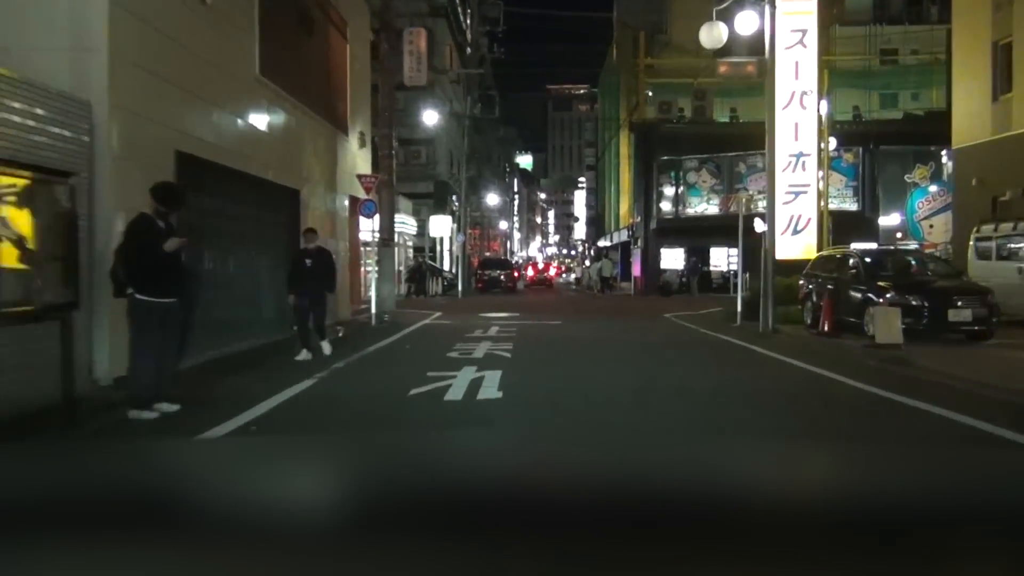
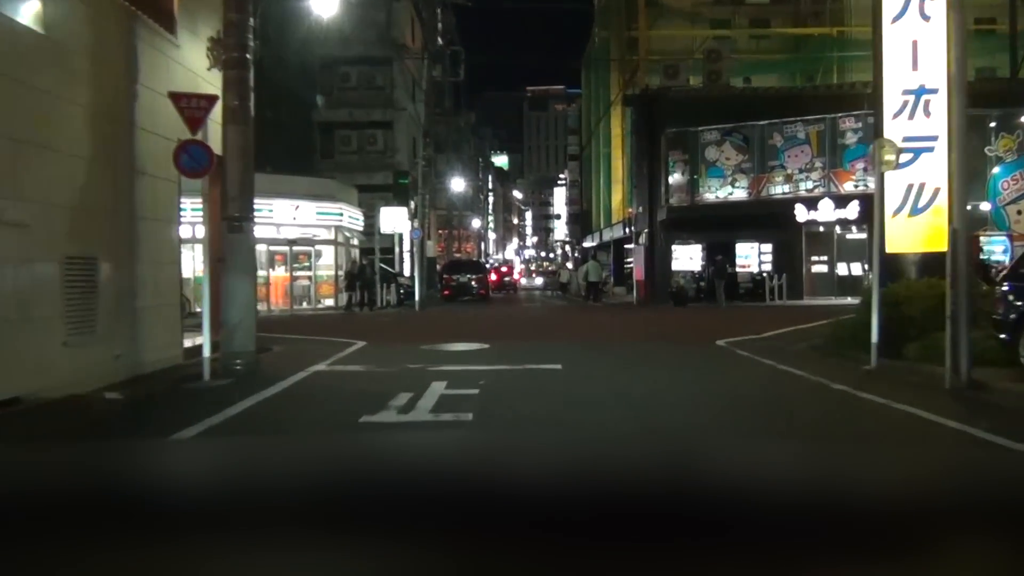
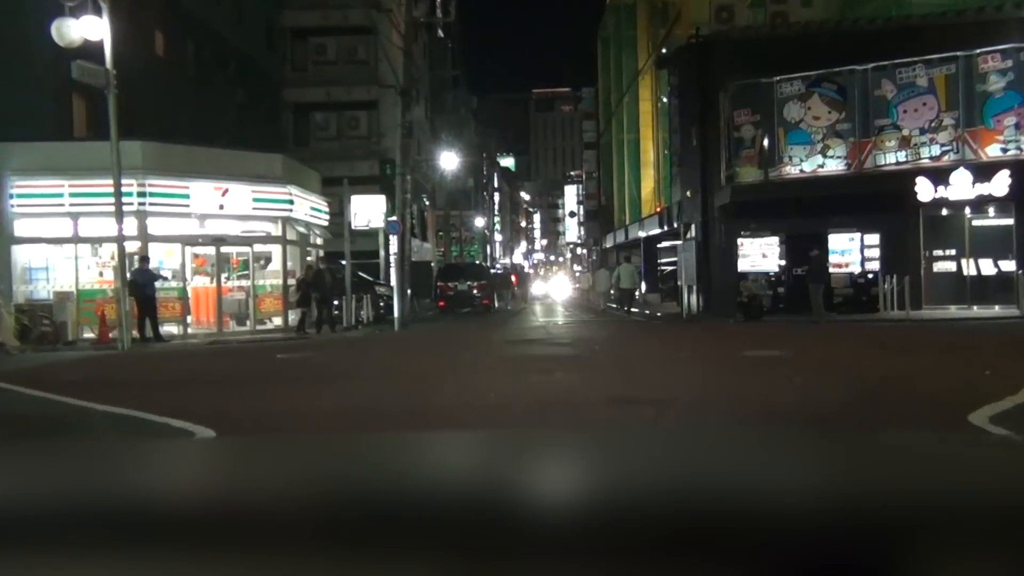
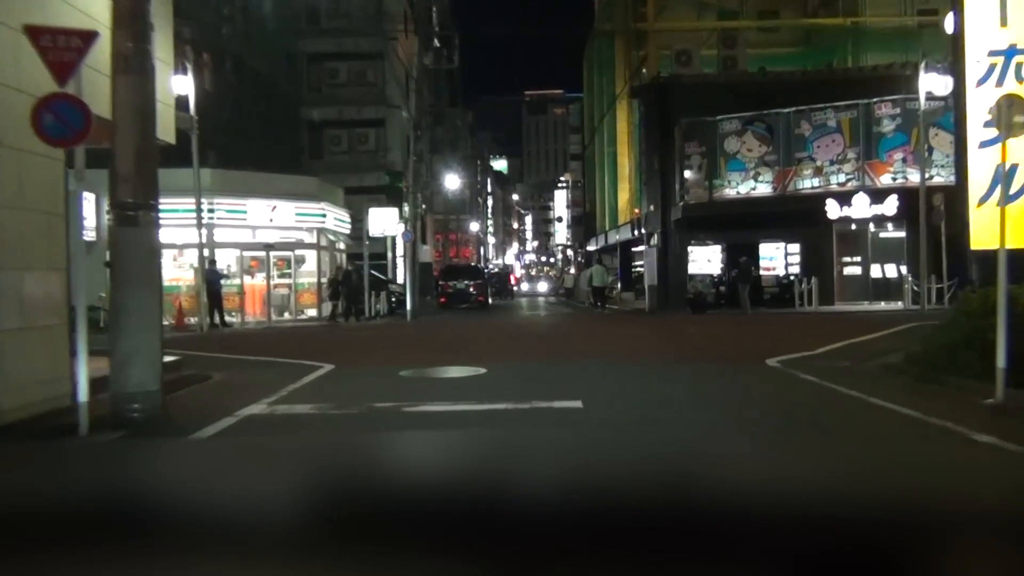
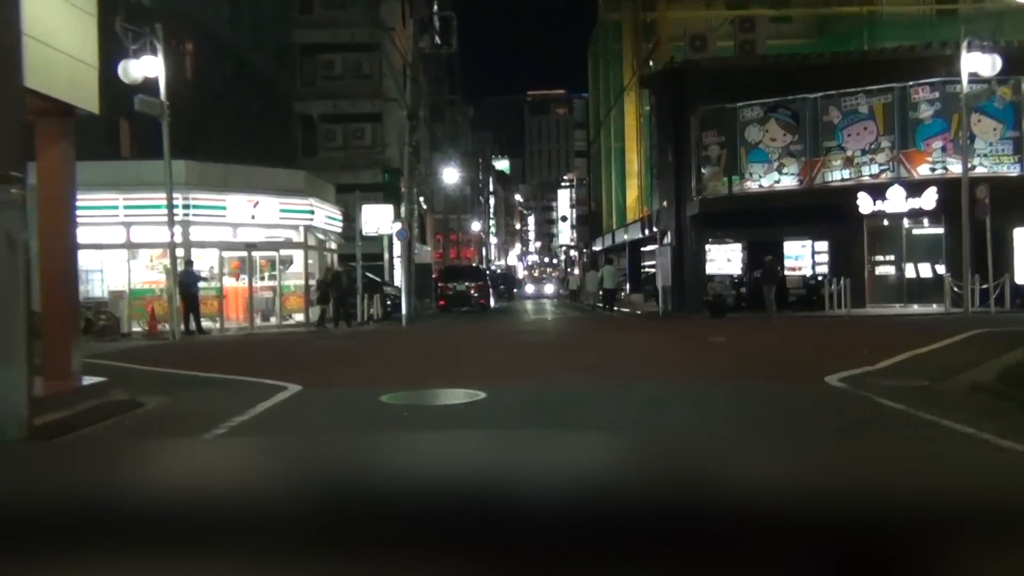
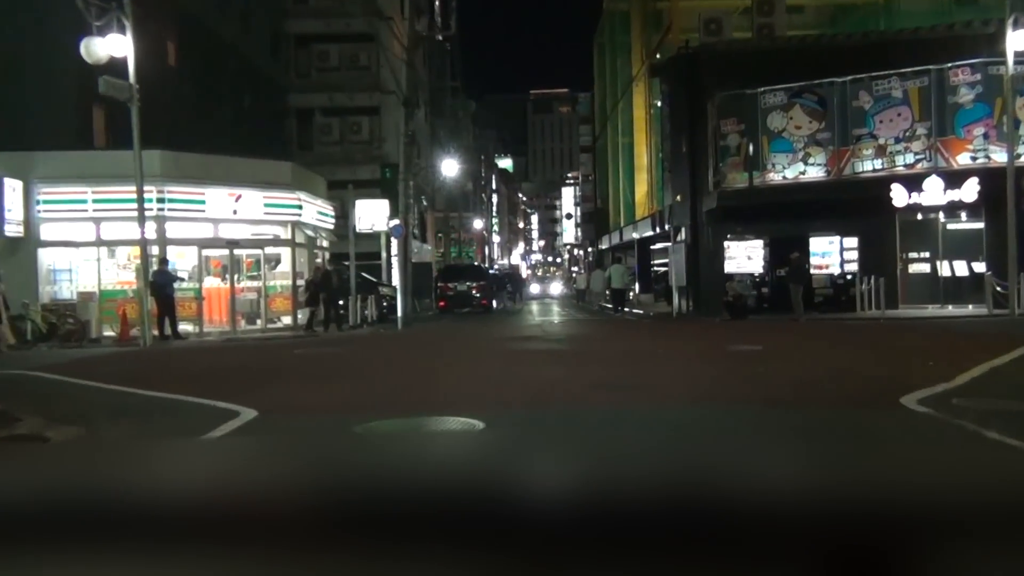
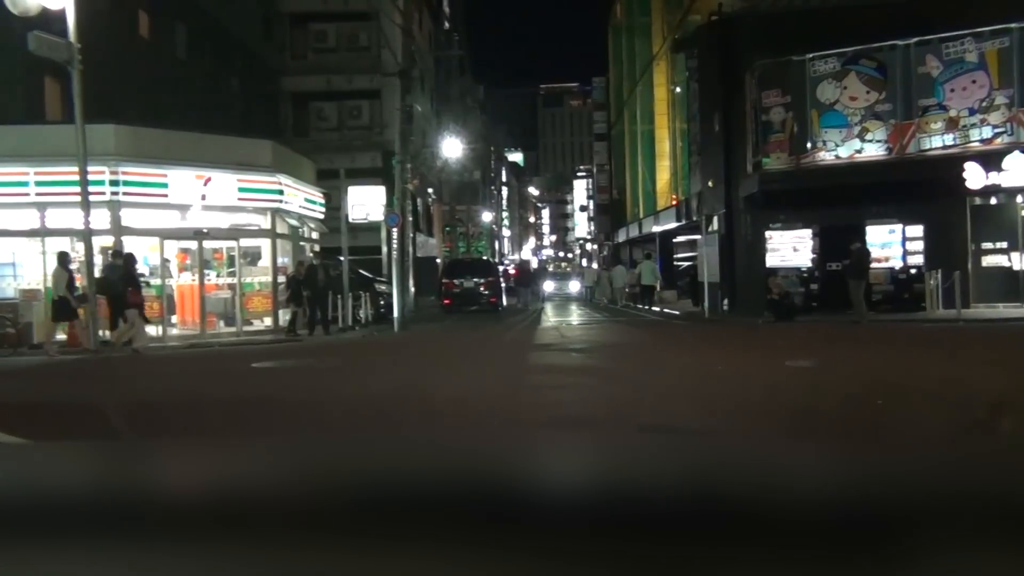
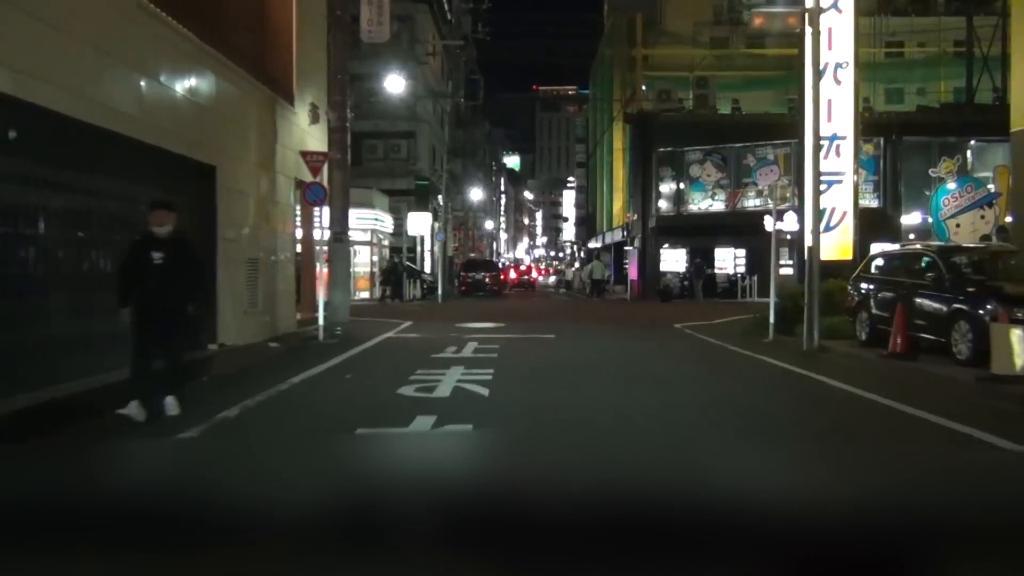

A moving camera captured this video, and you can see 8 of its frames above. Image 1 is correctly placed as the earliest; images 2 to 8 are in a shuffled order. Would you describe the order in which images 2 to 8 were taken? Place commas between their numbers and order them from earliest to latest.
8, 2, 4, 5, 6, 3, 7
